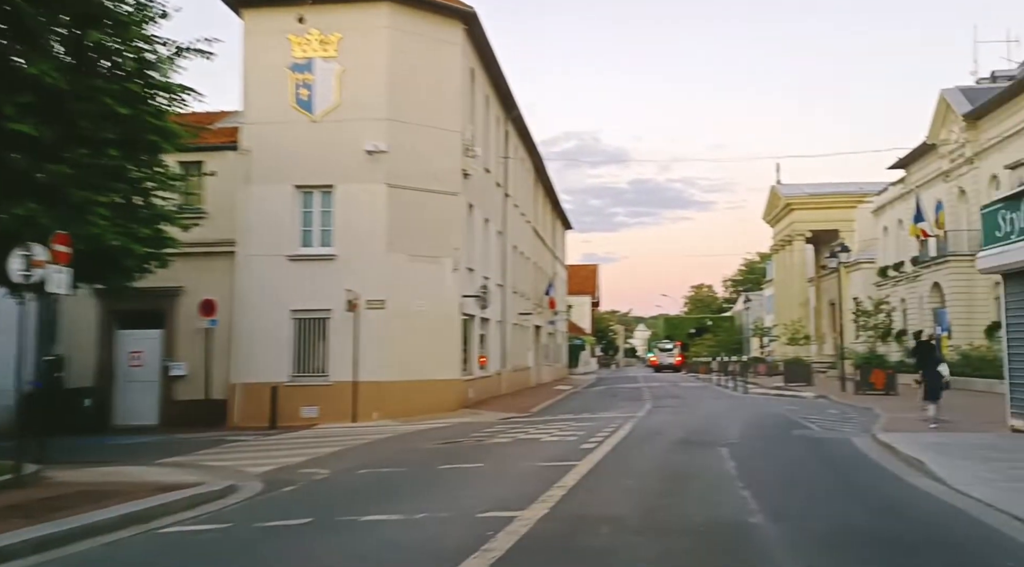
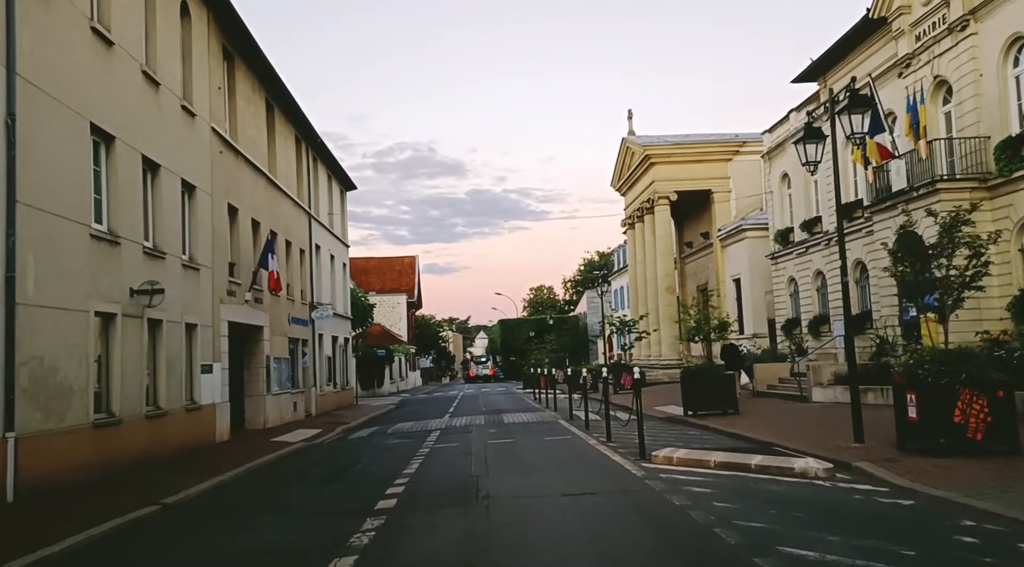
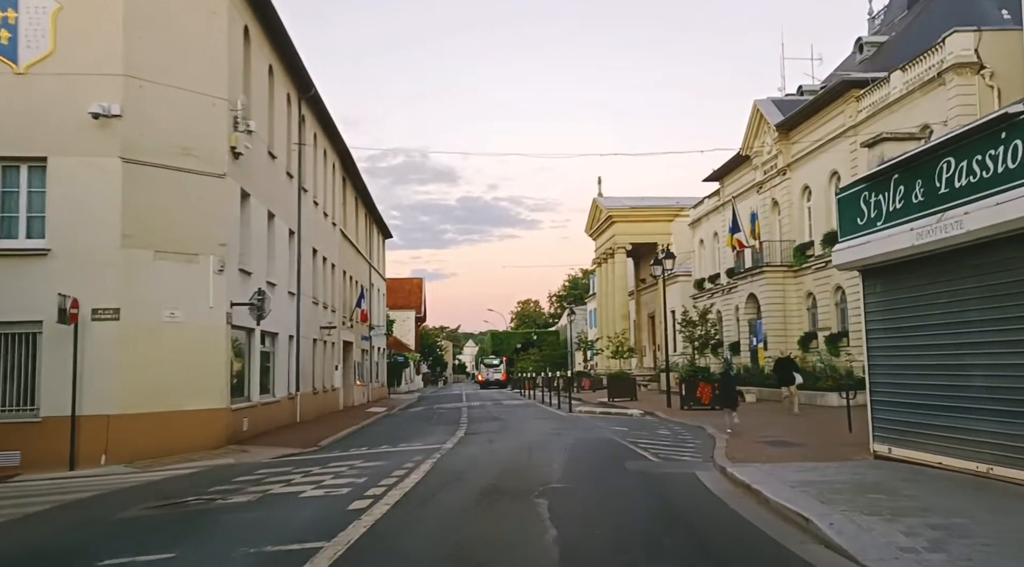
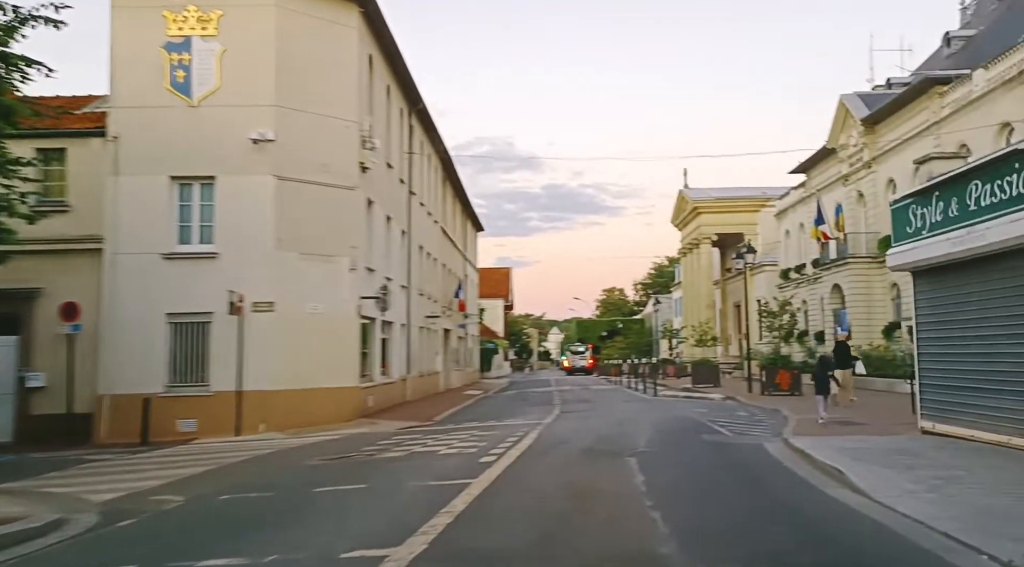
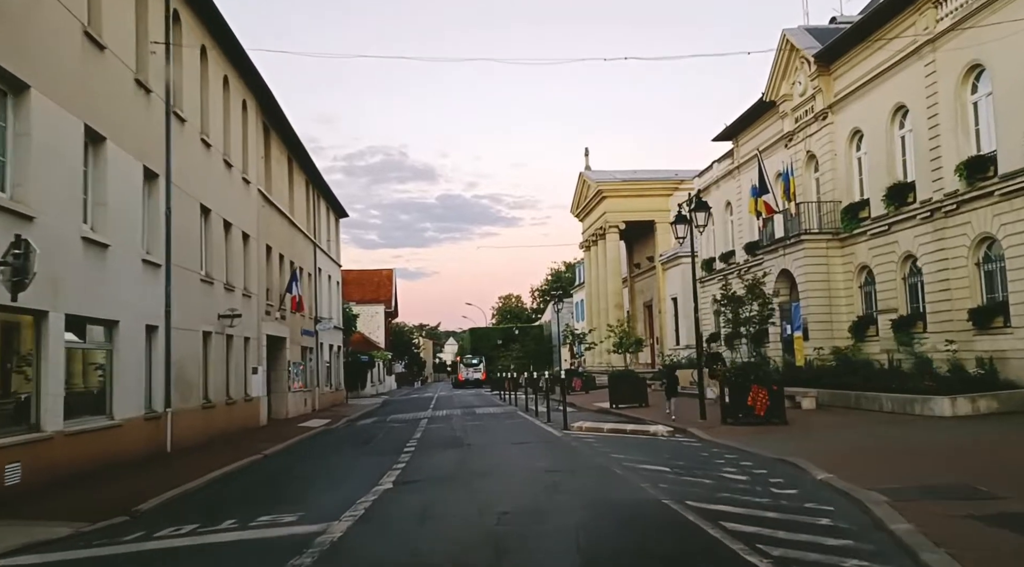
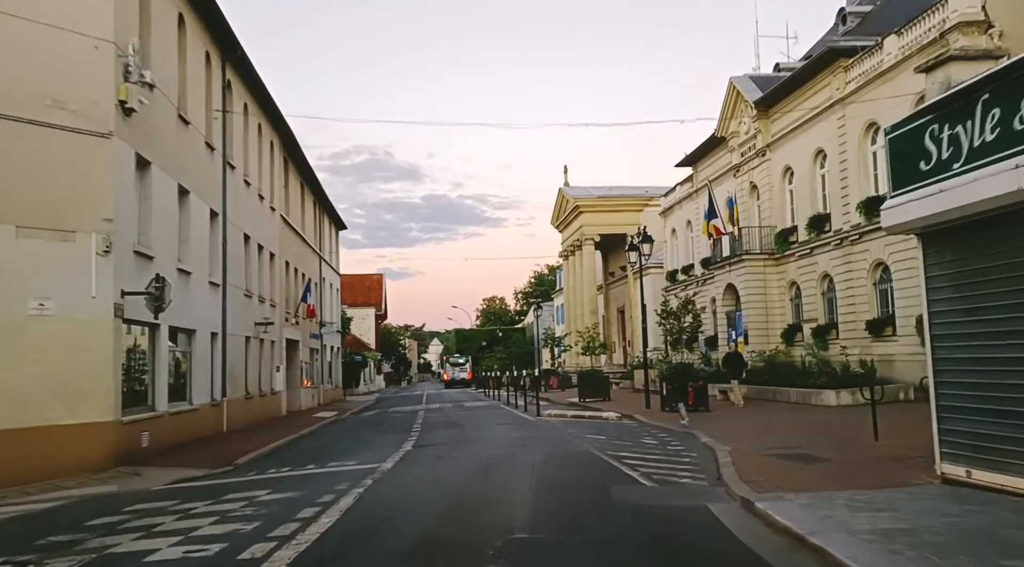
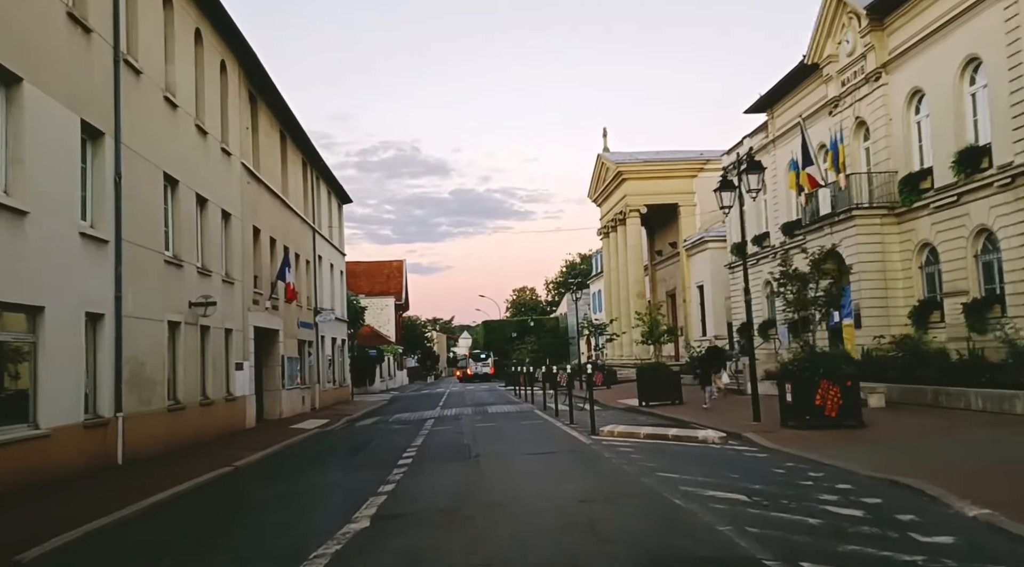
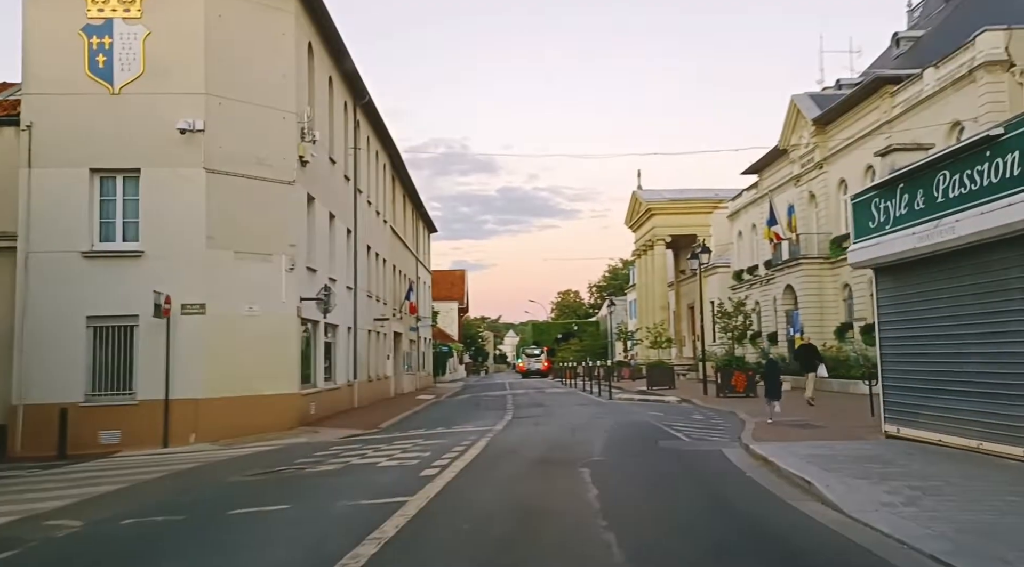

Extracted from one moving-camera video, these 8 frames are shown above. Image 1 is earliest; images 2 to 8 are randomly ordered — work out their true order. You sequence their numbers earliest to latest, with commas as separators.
4, 8, 3, 6, 5, 7, 2
